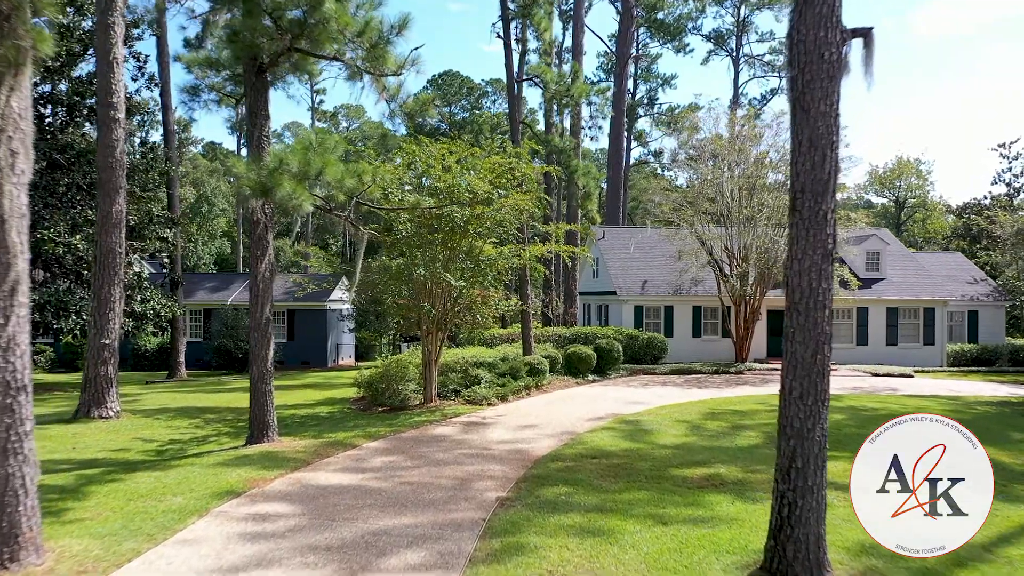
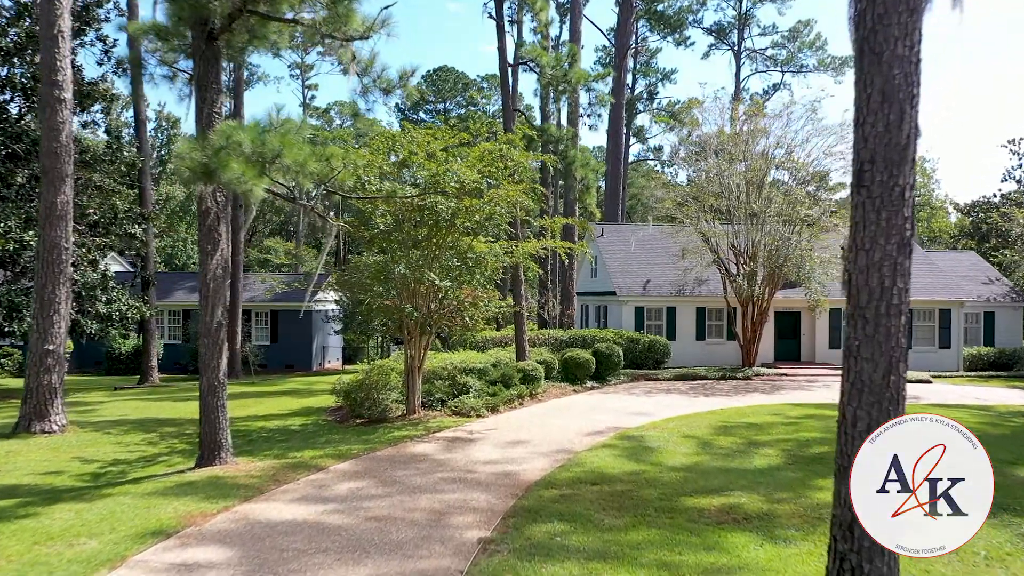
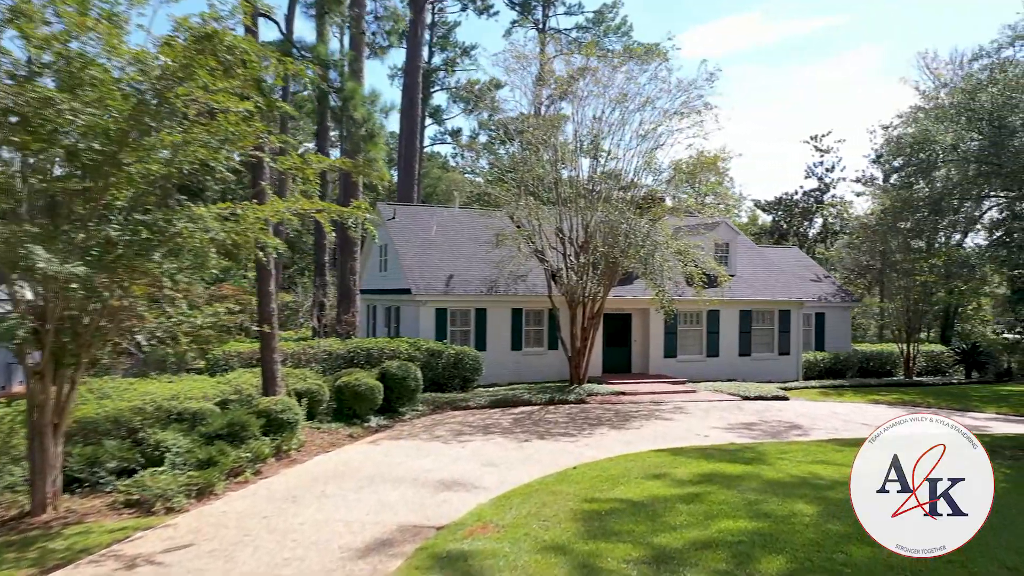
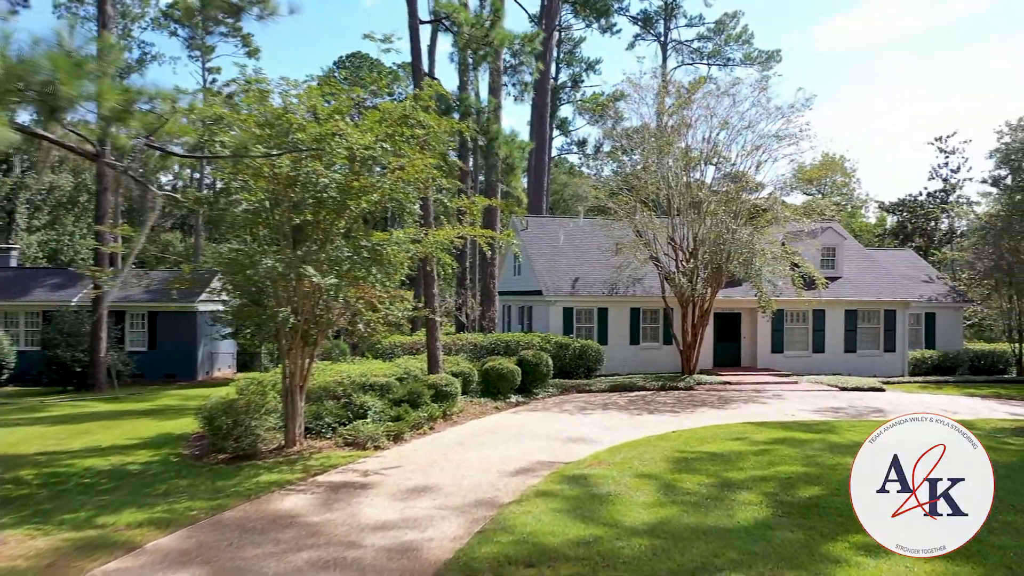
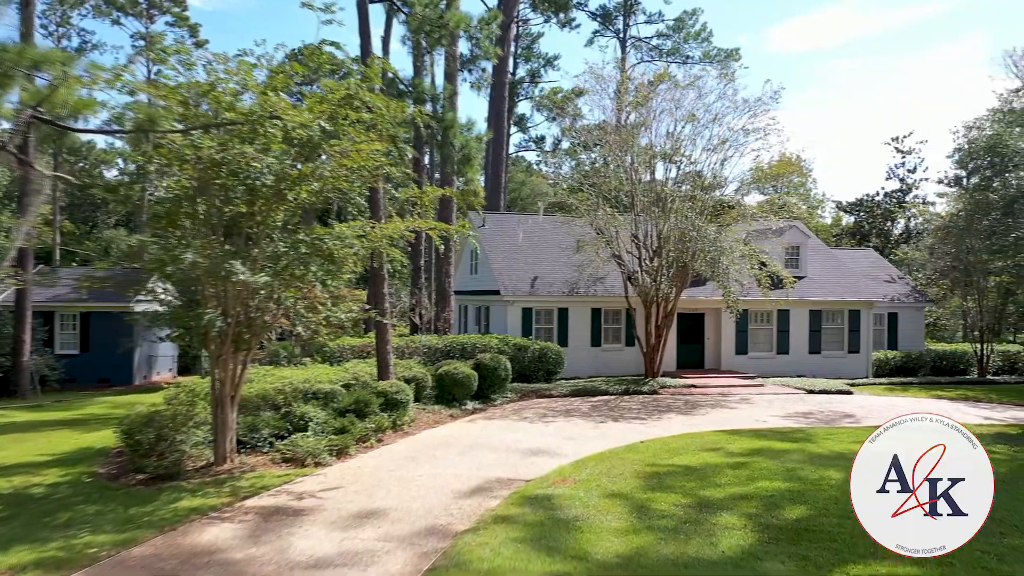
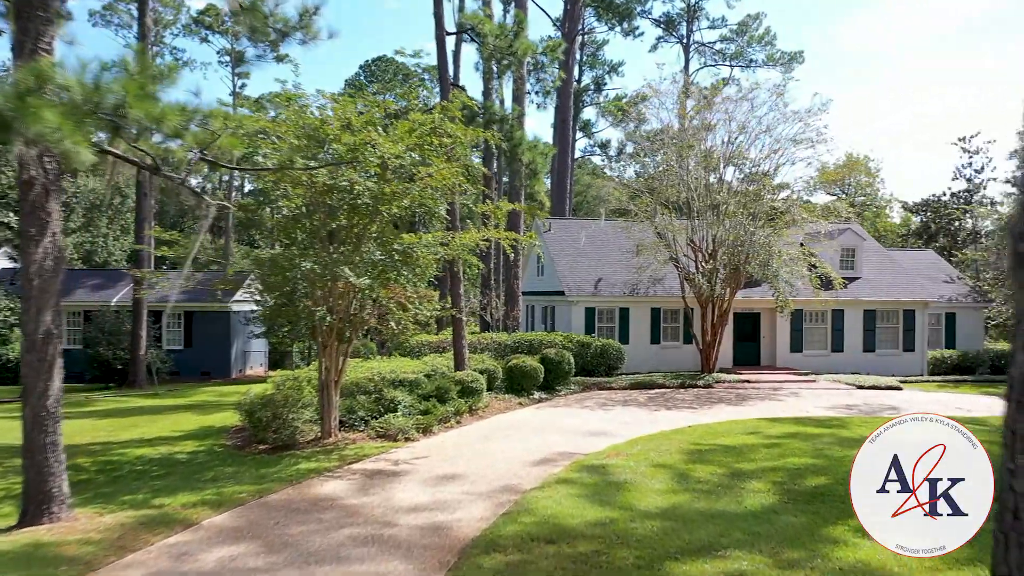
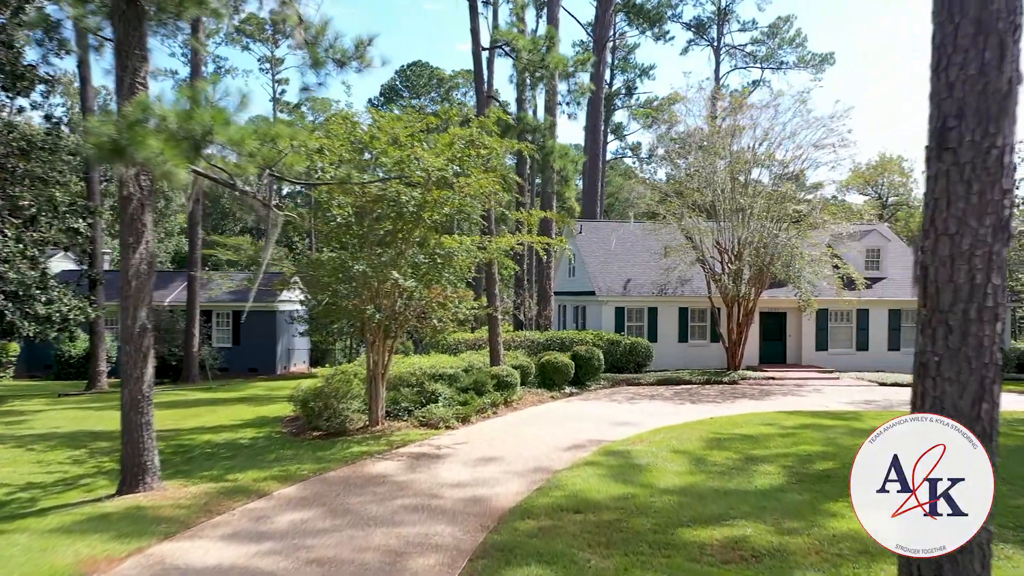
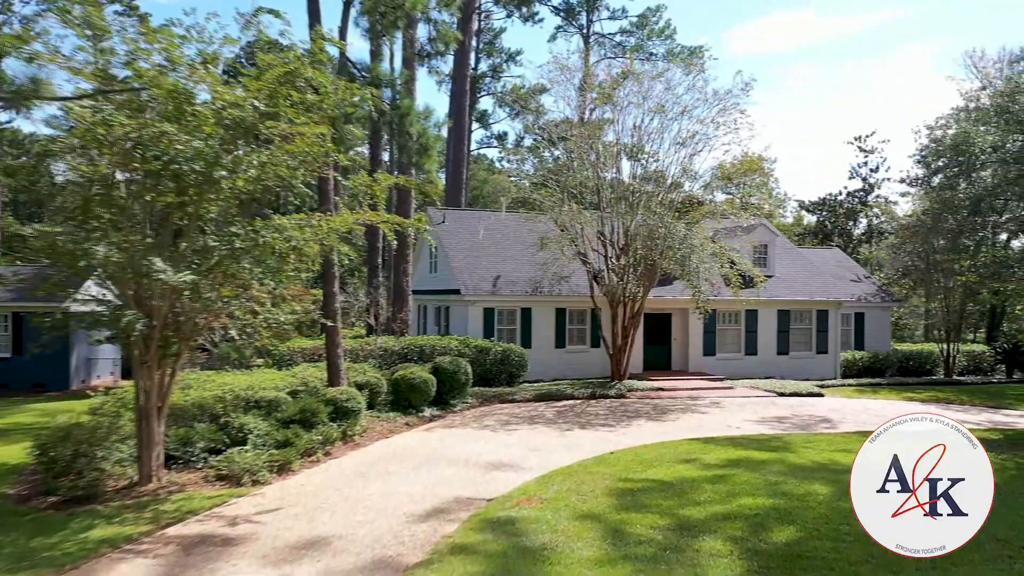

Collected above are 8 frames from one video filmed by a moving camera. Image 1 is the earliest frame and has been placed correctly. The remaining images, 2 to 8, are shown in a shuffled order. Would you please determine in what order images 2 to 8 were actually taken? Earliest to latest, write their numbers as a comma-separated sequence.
2, 7, 6, 4, 5, 8, 3
